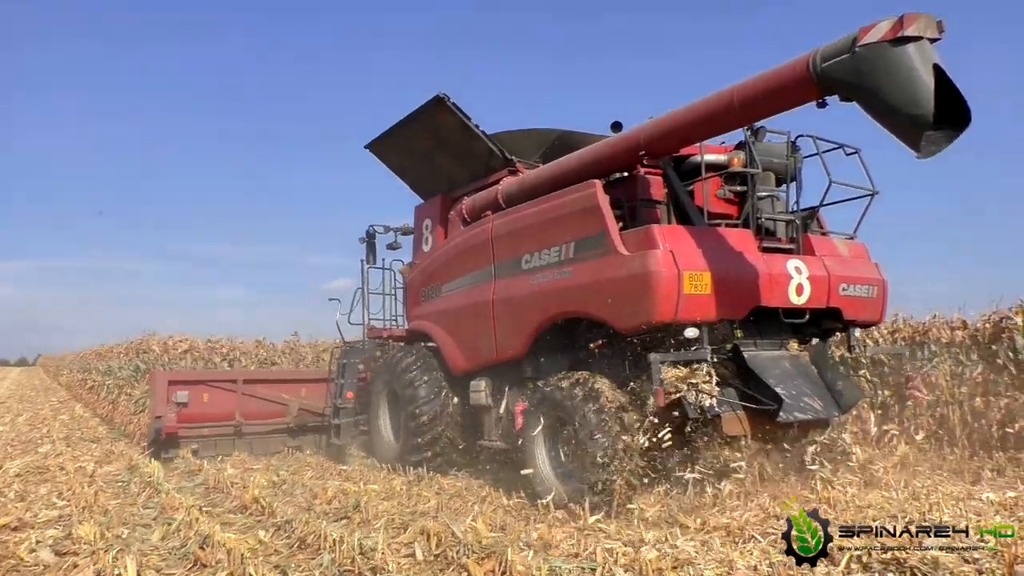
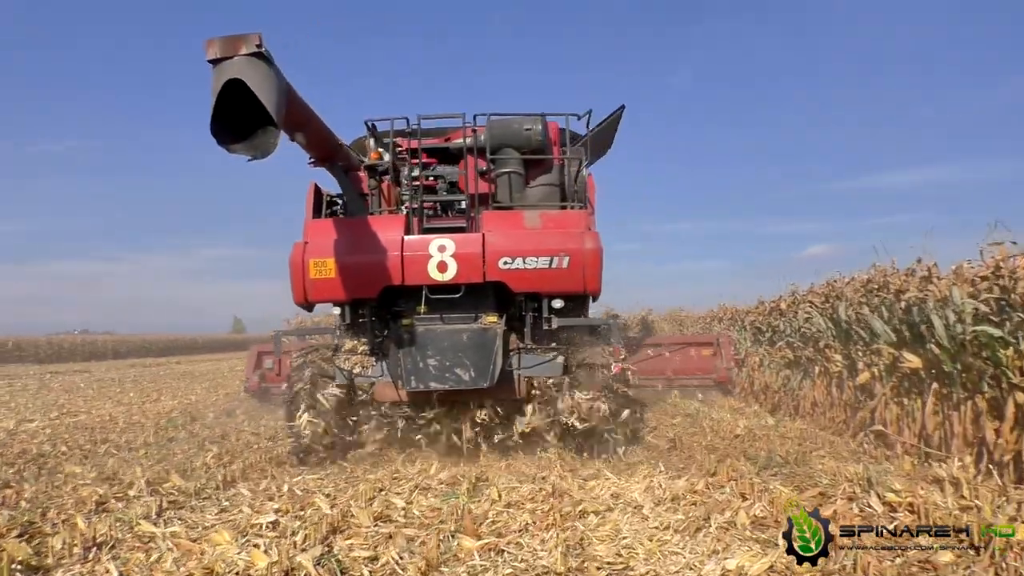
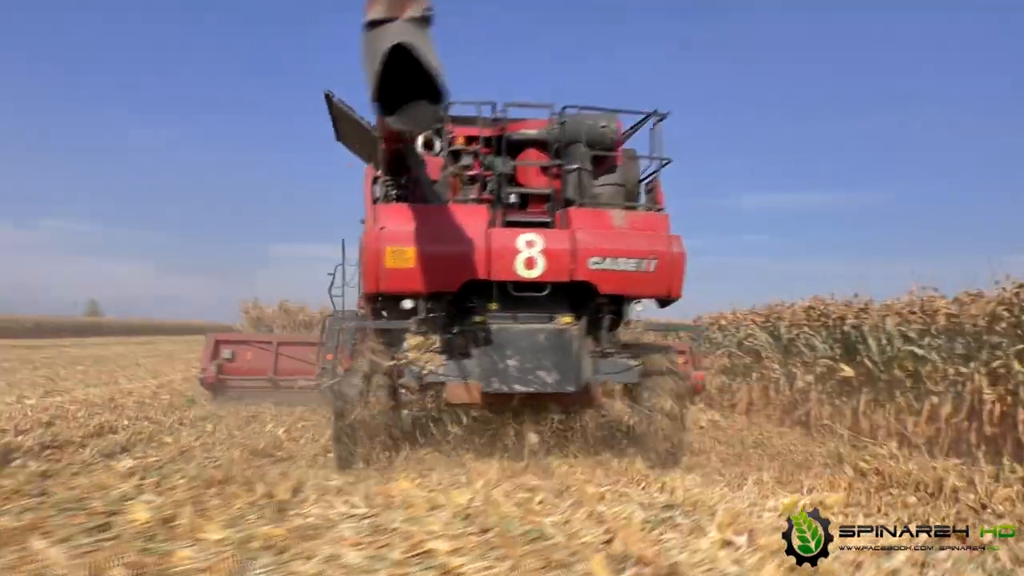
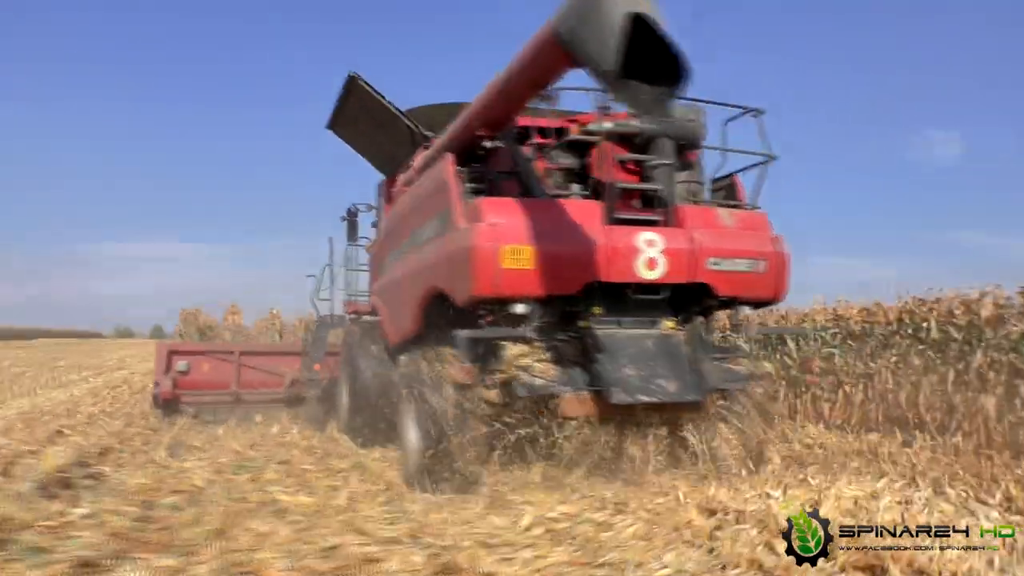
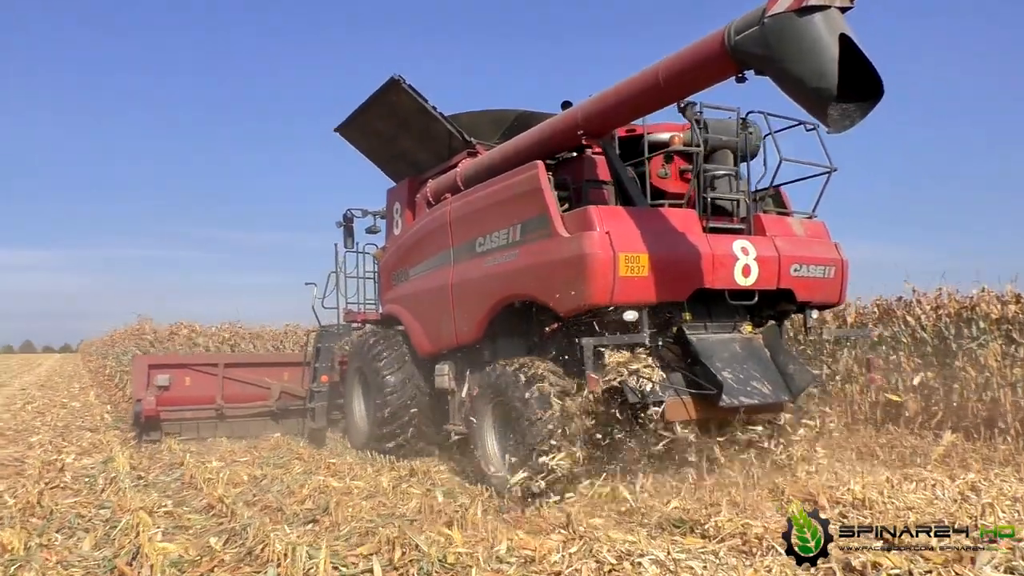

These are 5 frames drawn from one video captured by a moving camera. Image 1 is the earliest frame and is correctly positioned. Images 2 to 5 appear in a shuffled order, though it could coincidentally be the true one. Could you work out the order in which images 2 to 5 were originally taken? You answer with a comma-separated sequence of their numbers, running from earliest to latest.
5, 4, 3, 2
